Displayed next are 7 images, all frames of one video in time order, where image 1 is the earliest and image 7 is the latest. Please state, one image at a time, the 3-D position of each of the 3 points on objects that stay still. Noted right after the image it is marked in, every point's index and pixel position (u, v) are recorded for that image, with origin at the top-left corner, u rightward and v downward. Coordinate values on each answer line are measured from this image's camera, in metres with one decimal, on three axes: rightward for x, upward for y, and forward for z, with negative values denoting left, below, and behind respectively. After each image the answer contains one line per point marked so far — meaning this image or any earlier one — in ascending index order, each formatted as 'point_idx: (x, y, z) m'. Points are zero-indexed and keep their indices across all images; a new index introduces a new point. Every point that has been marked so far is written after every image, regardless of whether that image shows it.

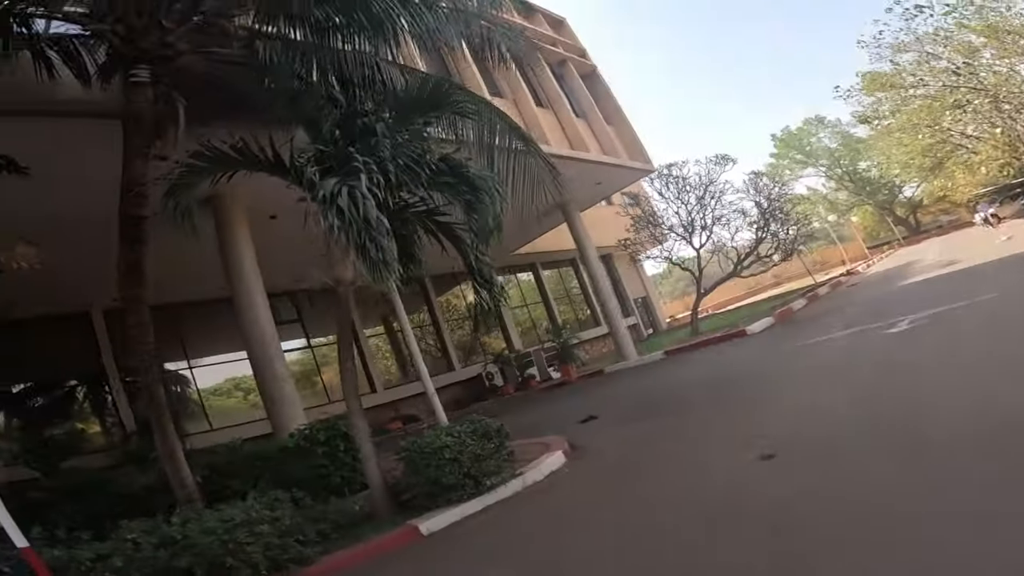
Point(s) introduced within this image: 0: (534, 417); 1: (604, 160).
0: (+0.3, -2.3, +9.8) m
1: (+2.7, +3.4, +15.1) m
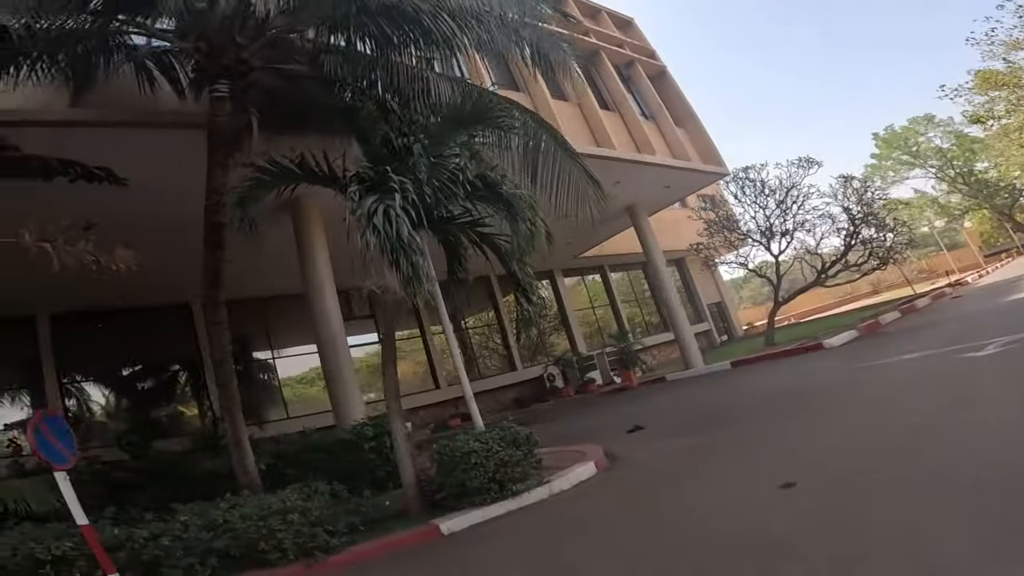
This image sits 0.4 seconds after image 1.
0: (+1.2, -2.4, +9.8) m
1: (+4.5, +3.2, +14.7) m
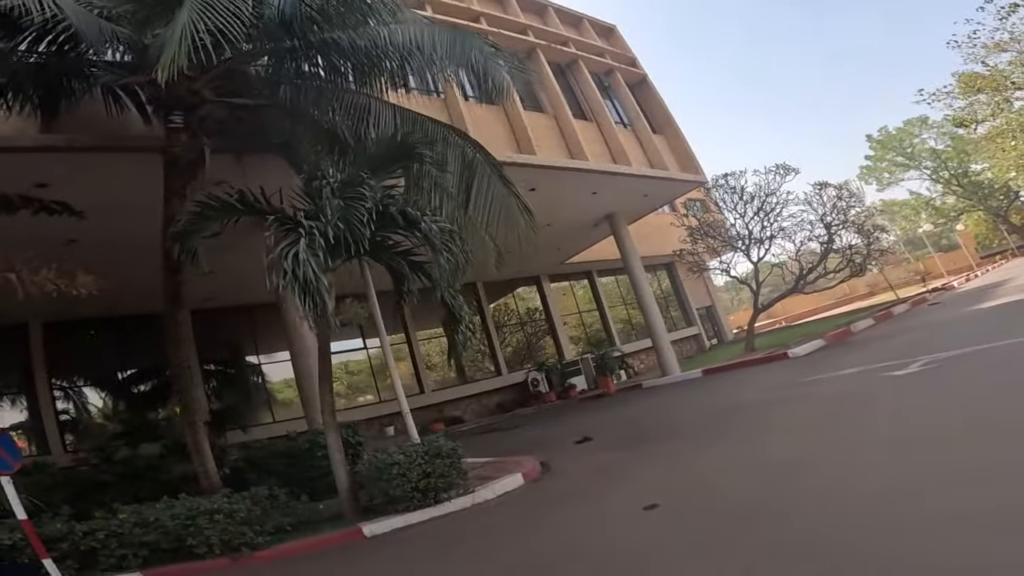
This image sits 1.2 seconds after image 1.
0: (+0.6, -2.6, +10.2) m
1: (+3.9, +3.0, +15.1) m
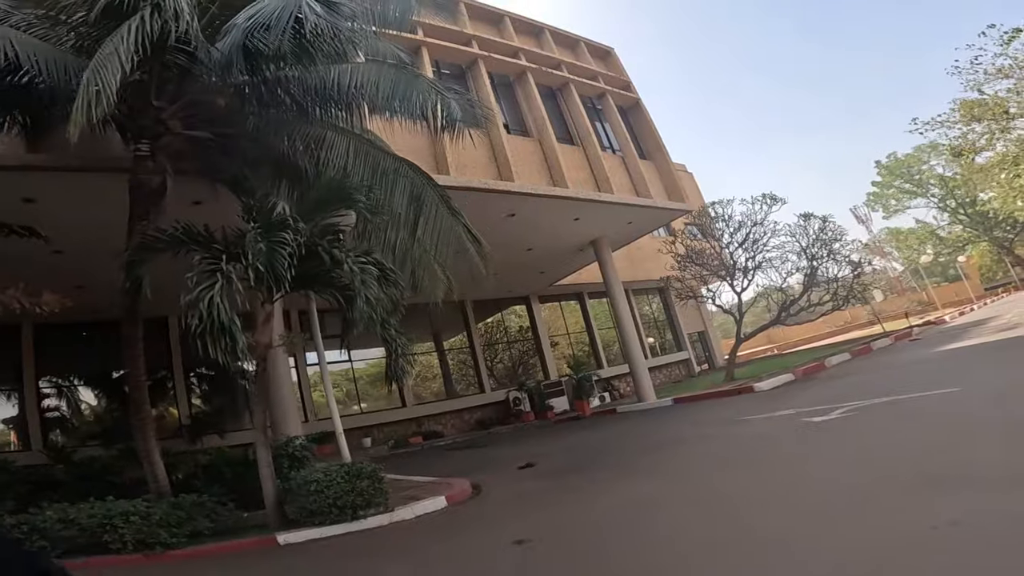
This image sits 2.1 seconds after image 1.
0: (-0.2, -3.1, +10.5) m
1: (+3.5, +2.3, +15.4) m
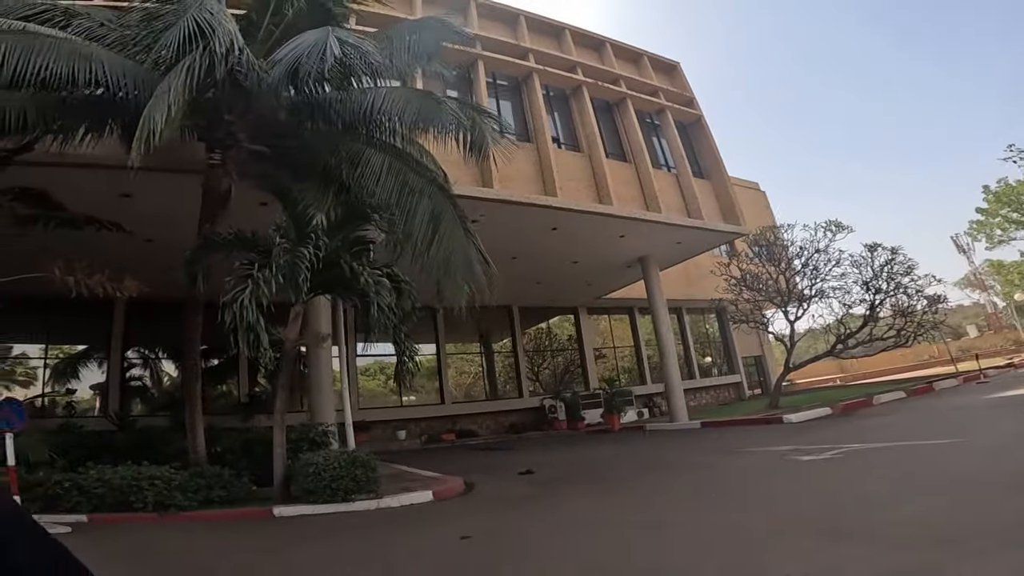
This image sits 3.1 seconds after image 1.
0: (+0.1, -3.3, +10.9) m
1: (+4.7, +1.8, +15.3) m
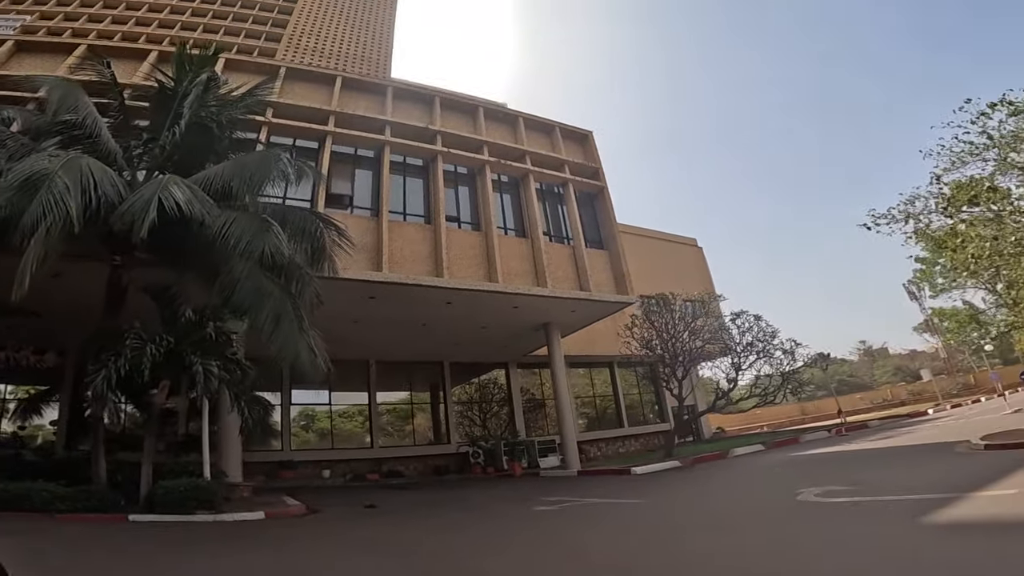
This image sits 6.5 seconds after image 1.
0: (-2.8, -4.8, +12.7) m
1: (+1.9, -0.1, +17.4) m
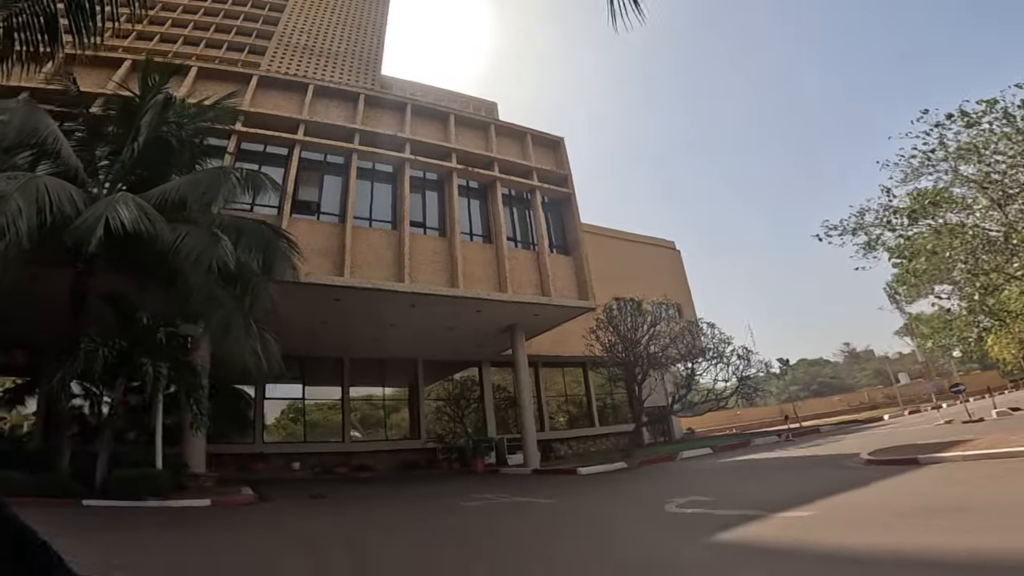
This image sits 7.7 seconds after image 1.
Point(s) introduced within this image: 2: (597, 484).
0: (-4.0, -5.0, +13.4) m
1: (+0.7, -0.3, +18.0) m
2: (+1.9, -4.2, +11.9) m
